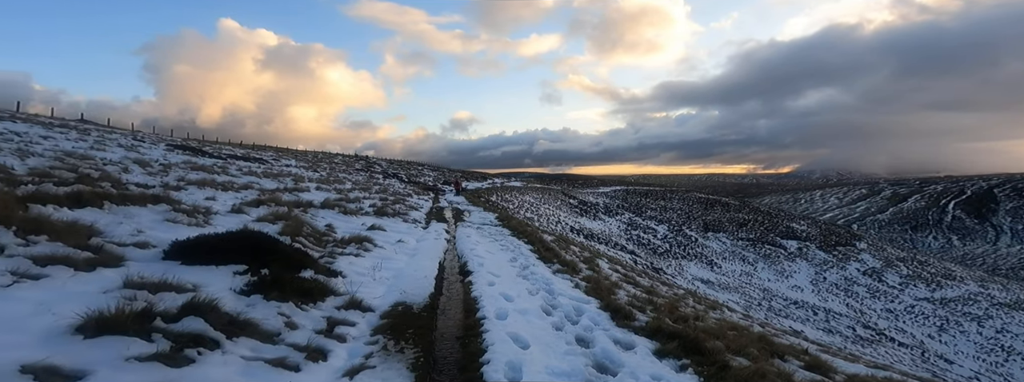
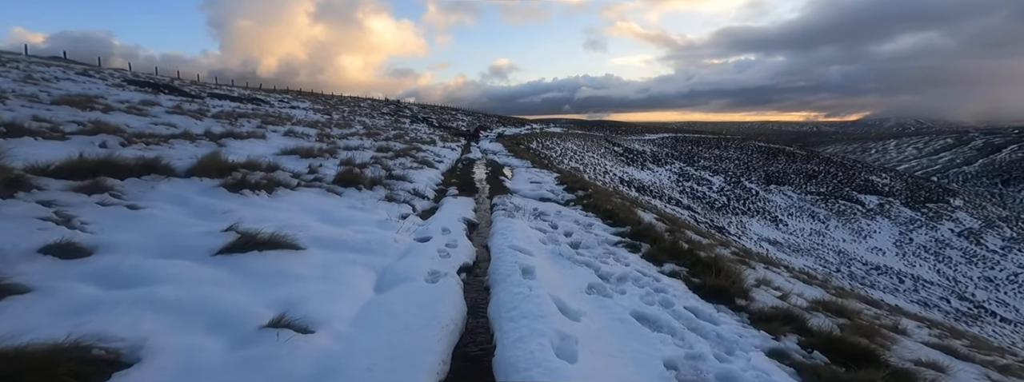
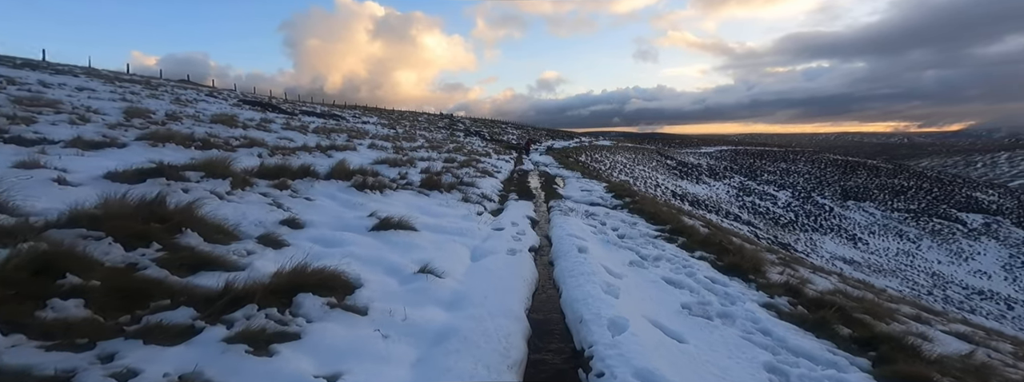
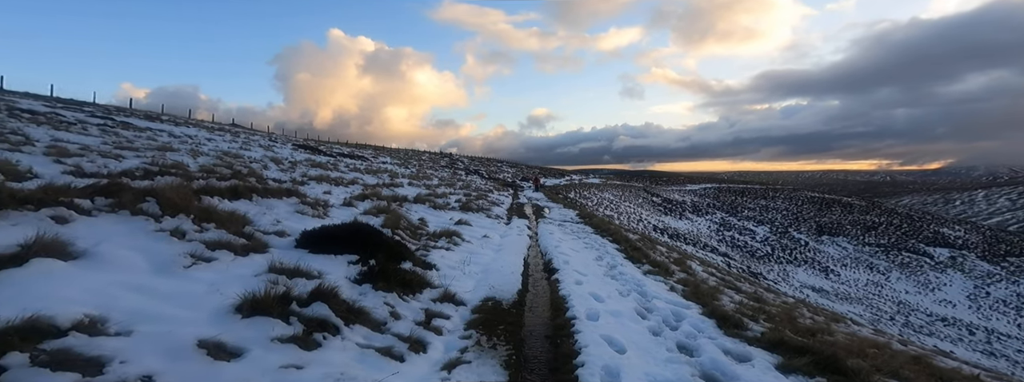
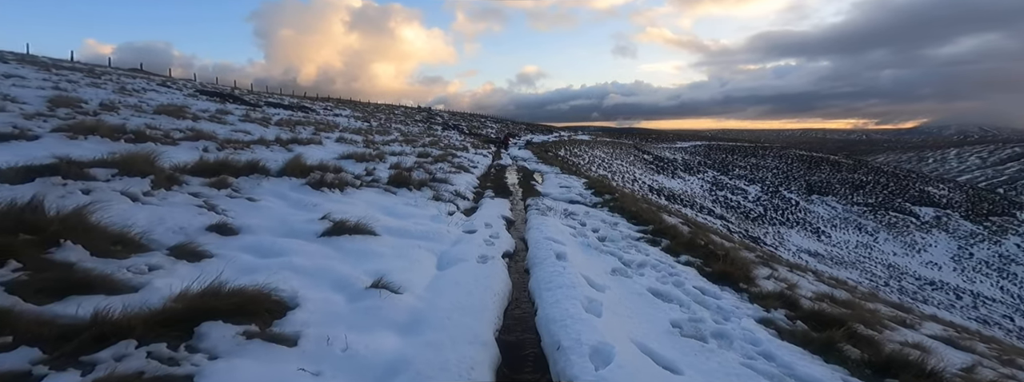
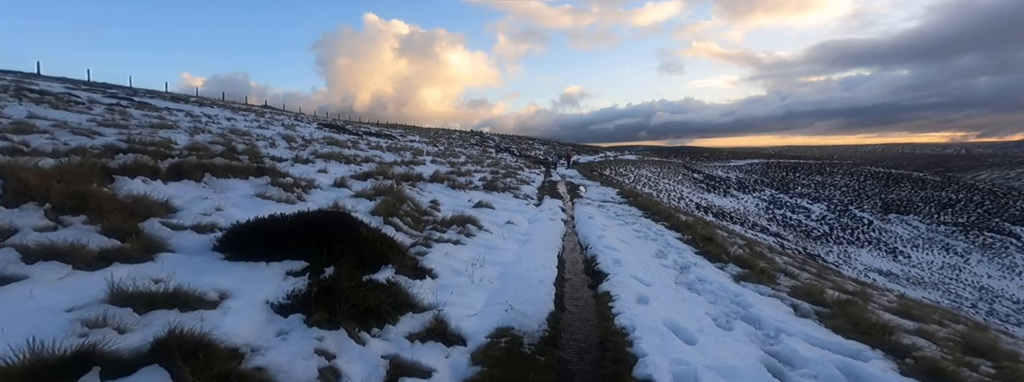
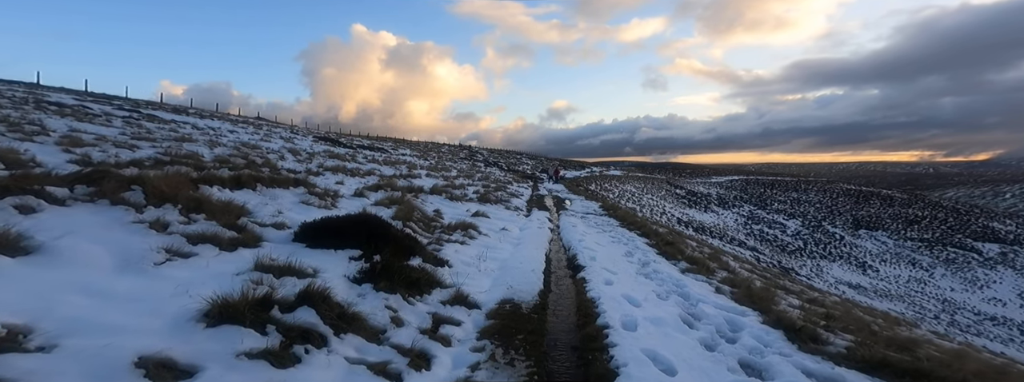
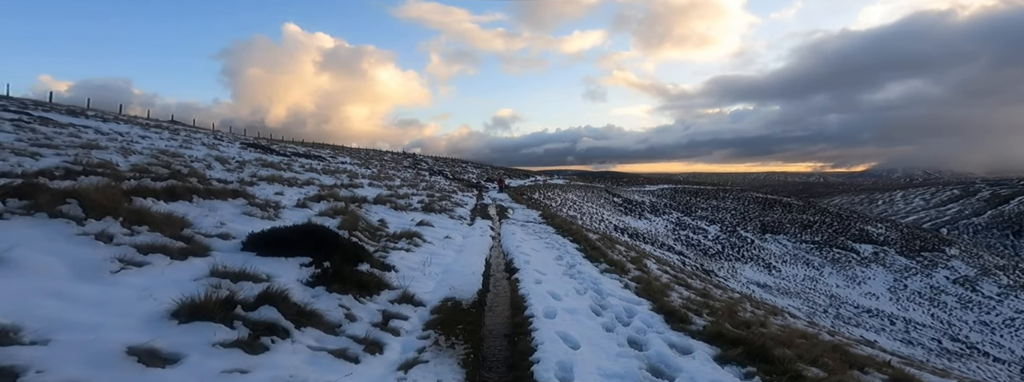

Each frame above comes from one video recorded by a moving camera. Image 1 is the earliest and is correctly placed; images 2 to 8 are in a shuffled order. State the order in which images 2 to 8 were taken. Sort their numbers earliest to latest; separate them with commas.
8, 4, 7, 6, 3, 5, 2
